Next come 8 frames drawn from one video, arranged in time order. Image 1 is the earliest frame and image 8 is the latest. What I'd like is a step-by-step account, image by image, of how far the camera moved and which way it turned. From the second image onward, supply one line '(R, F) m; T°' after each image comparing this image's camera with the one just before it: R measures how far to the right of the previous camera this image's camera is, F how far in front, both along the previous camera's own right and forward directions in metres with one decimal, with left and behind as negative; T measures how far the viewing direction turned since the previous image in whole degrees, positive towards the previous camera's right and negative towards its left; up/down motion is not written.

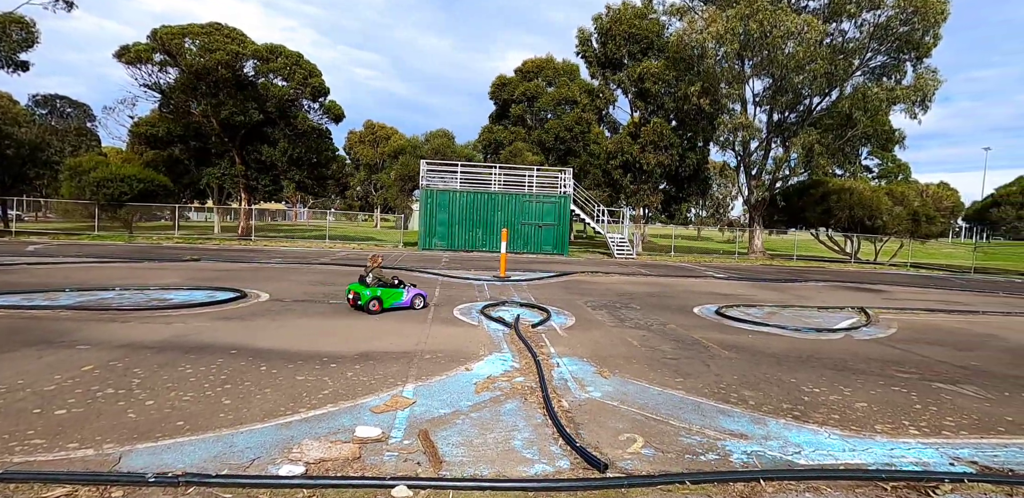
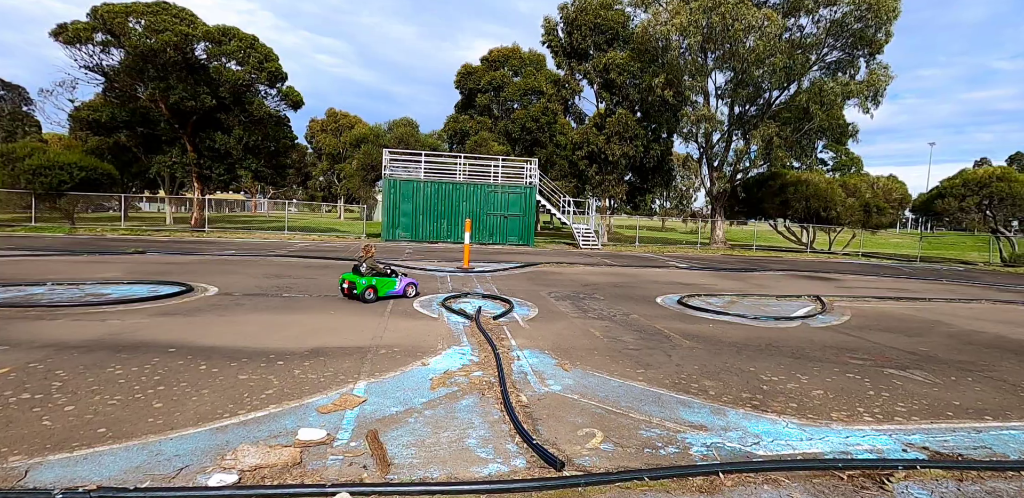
(+0.1, +0.2) m; +4°
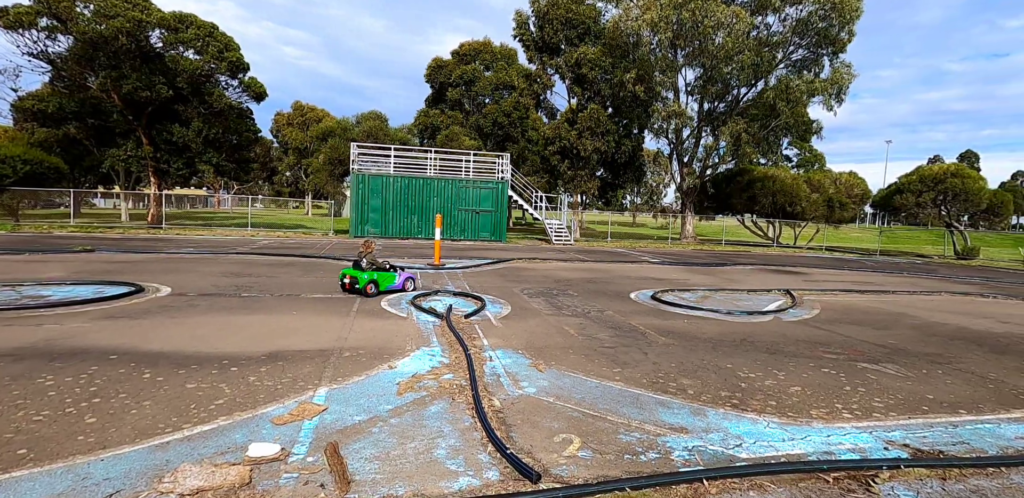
(0.0, +0.2) m; +3°
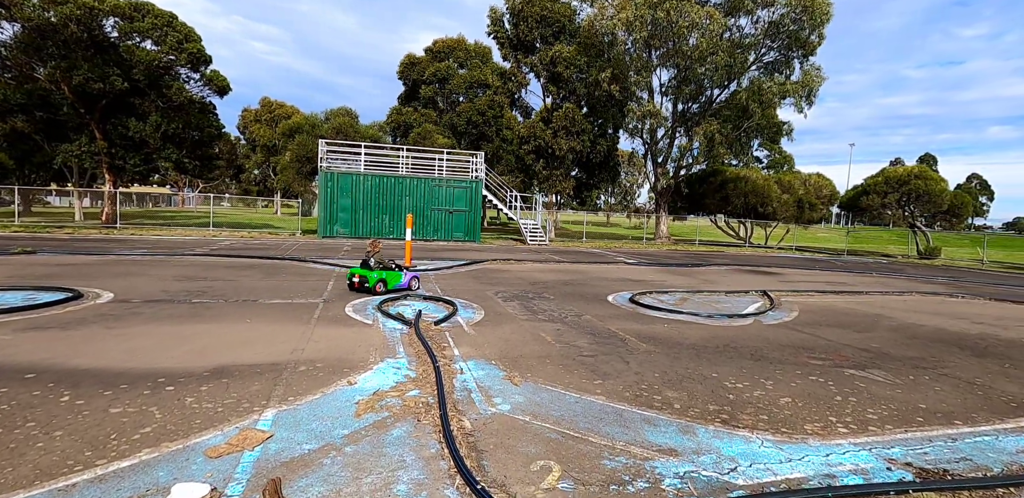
(0.0, +0.4) m; +3°
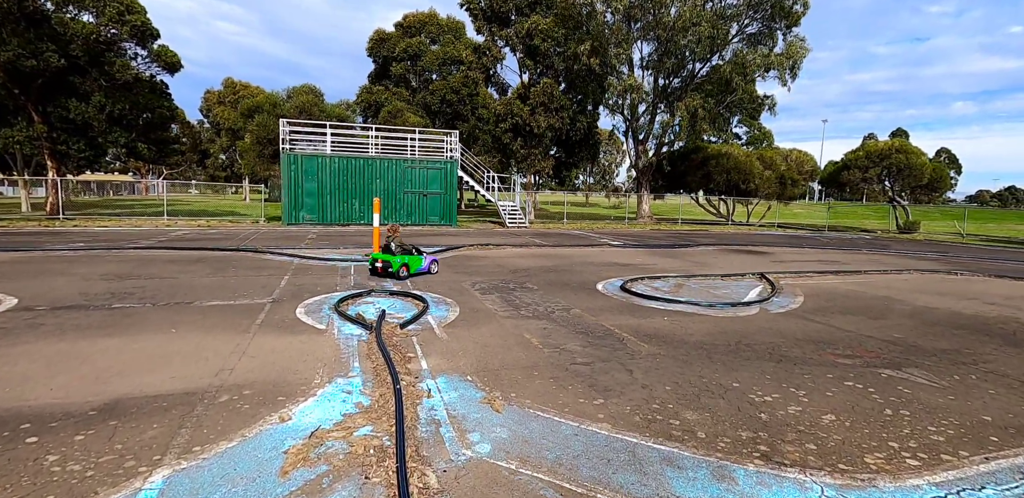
(0.0, +1.0) m; +2°
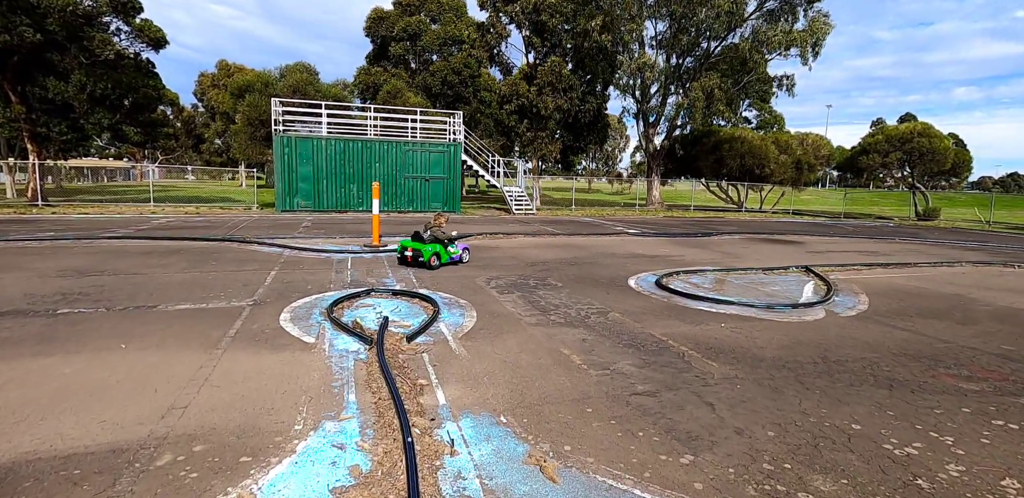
(-0.3, +1.1) m; 0°
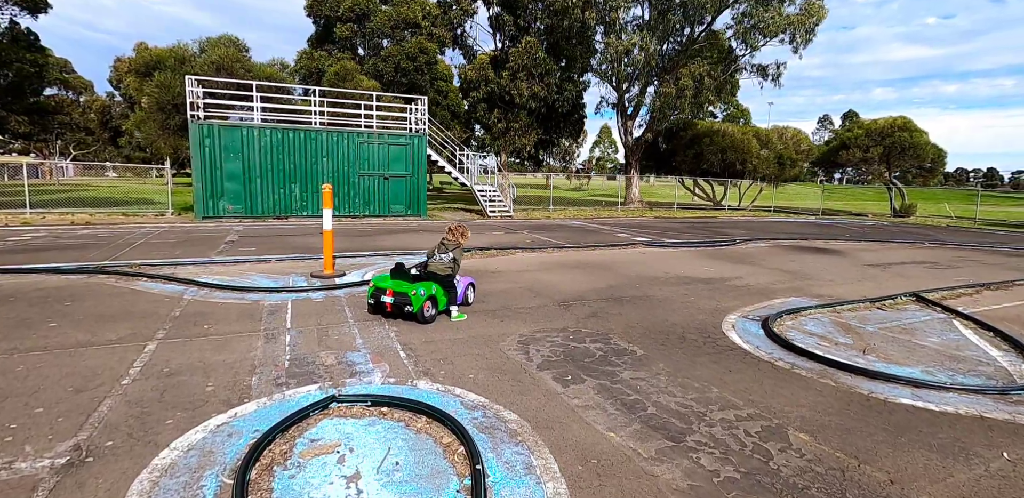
(-0.8, +2.8) m; +6°
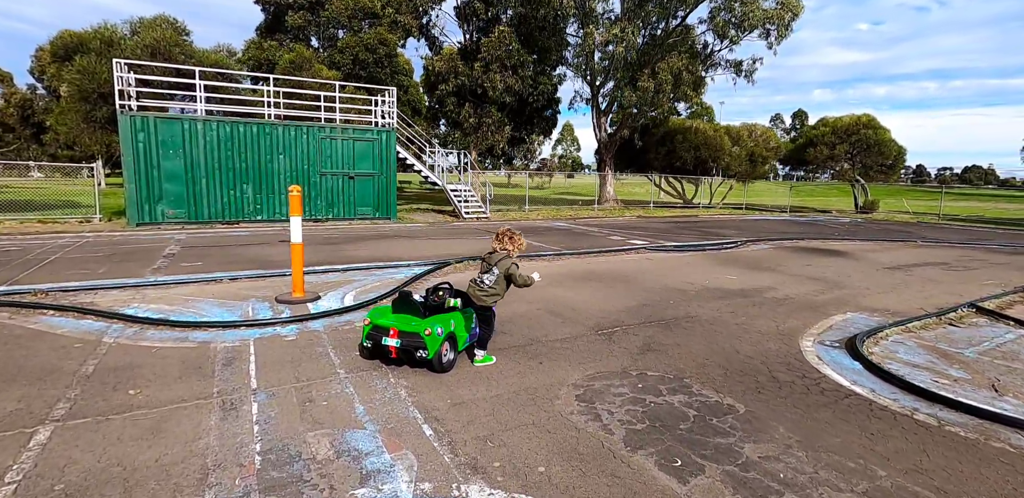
(-0.6, +1.2) m; +5°
